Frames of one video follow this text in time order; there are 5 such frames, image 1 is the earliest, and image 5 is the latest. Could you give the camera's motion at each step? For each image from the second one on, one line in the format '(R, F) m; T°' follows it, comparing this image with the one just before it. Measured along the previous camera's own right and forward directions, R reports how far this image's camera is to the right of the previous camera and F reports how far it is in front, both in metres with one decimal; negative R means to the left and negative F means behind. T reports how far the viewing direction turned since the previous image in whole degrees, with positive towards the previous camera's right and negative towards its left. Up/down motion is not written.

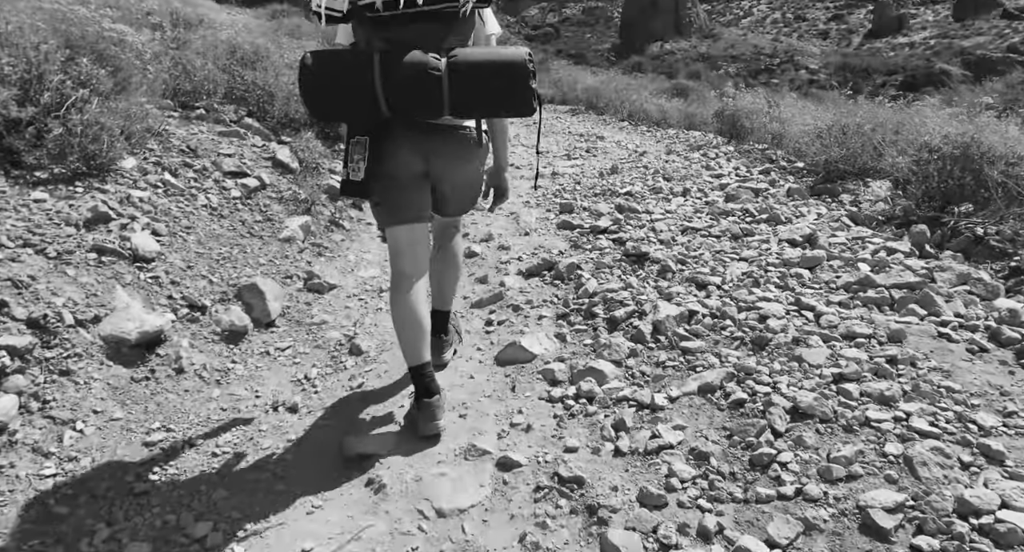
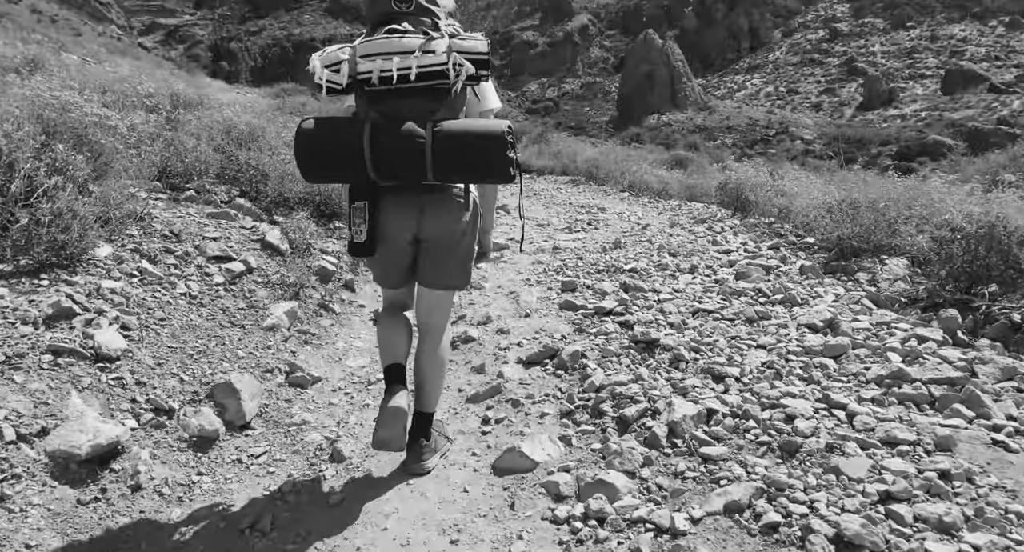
(0.0, +0.2) m; 0°
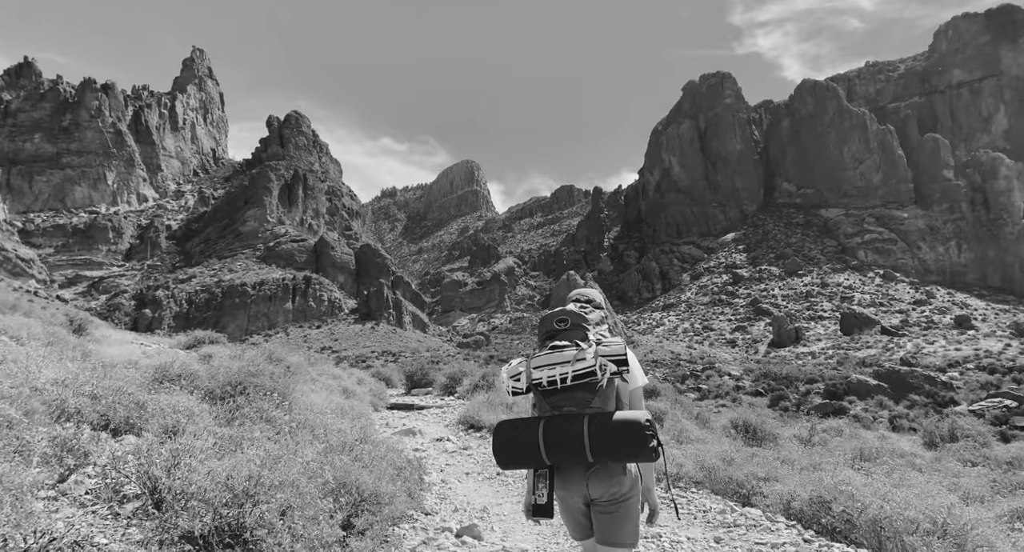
(-0.3, +2.0) m; +7°
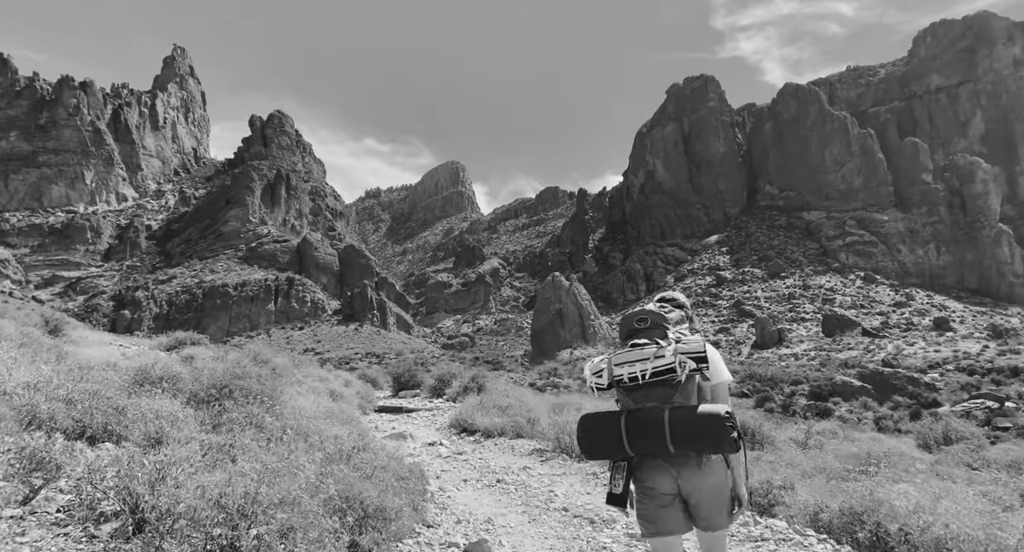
(-0.2, +0.3) m; +1°
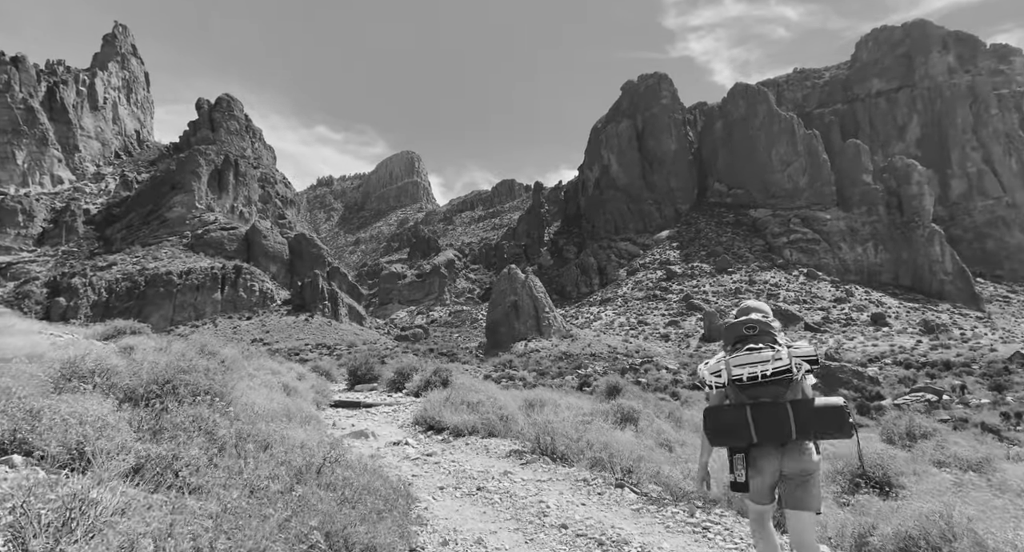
(-0.3, +0.7) m; +4°
